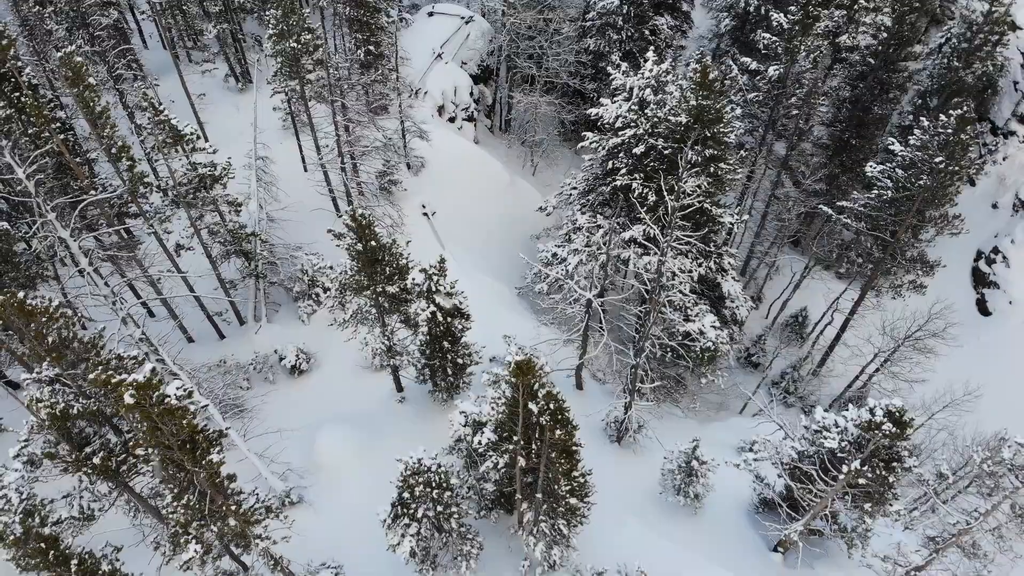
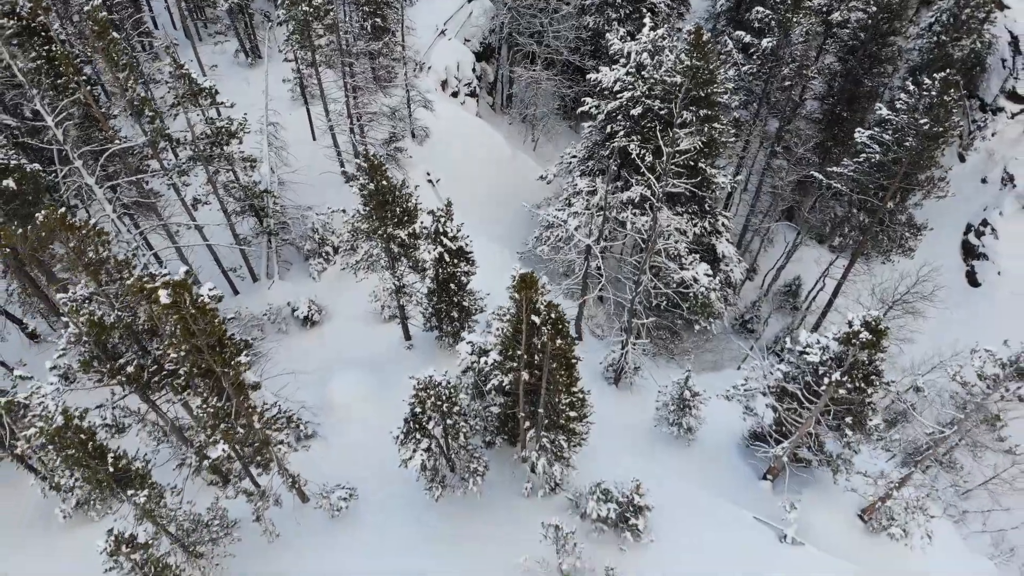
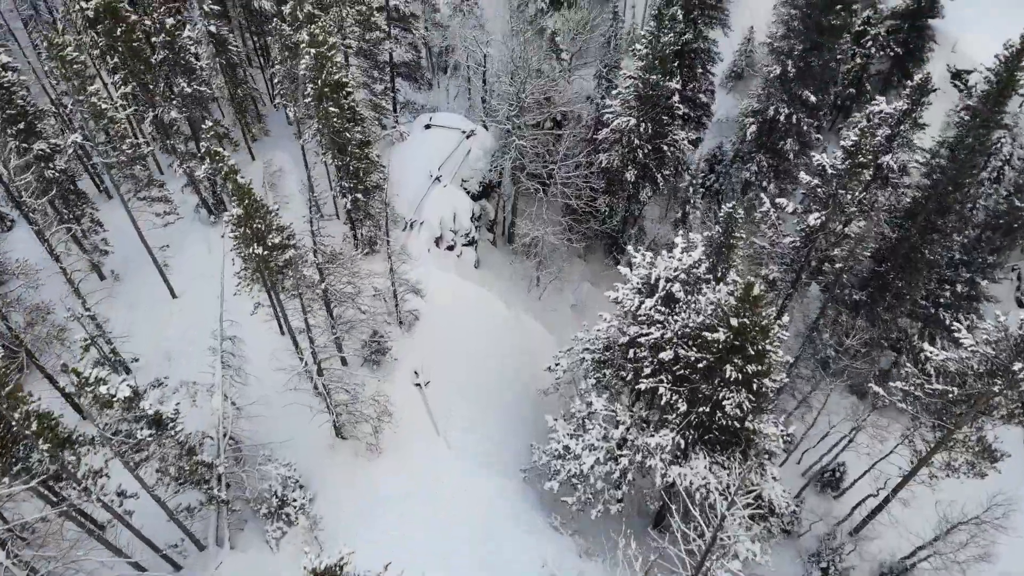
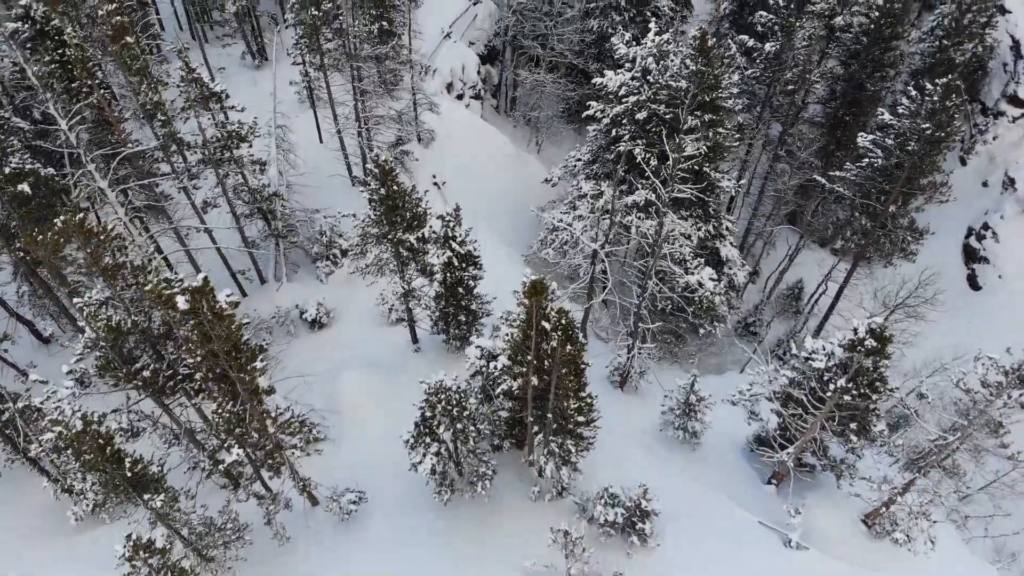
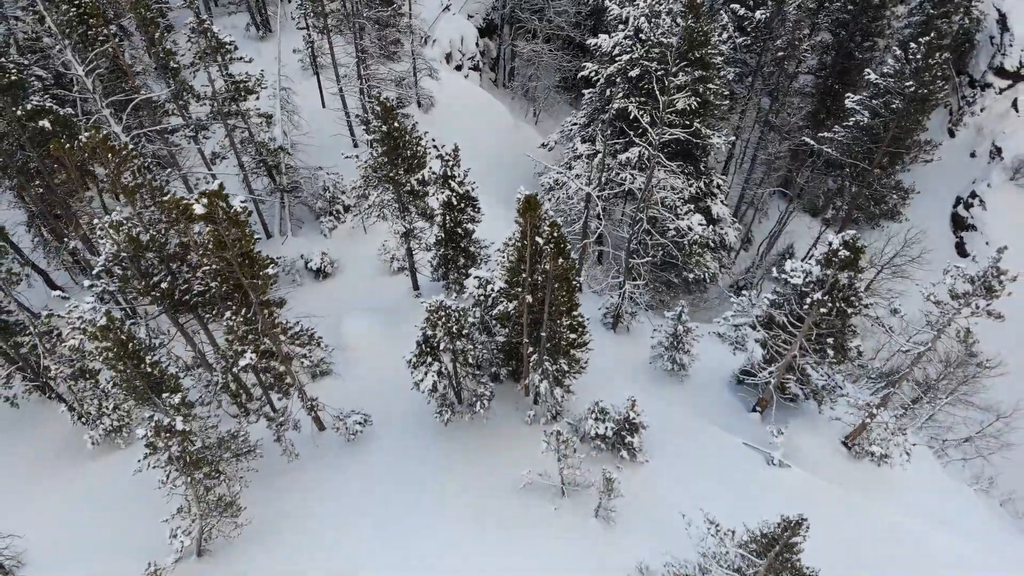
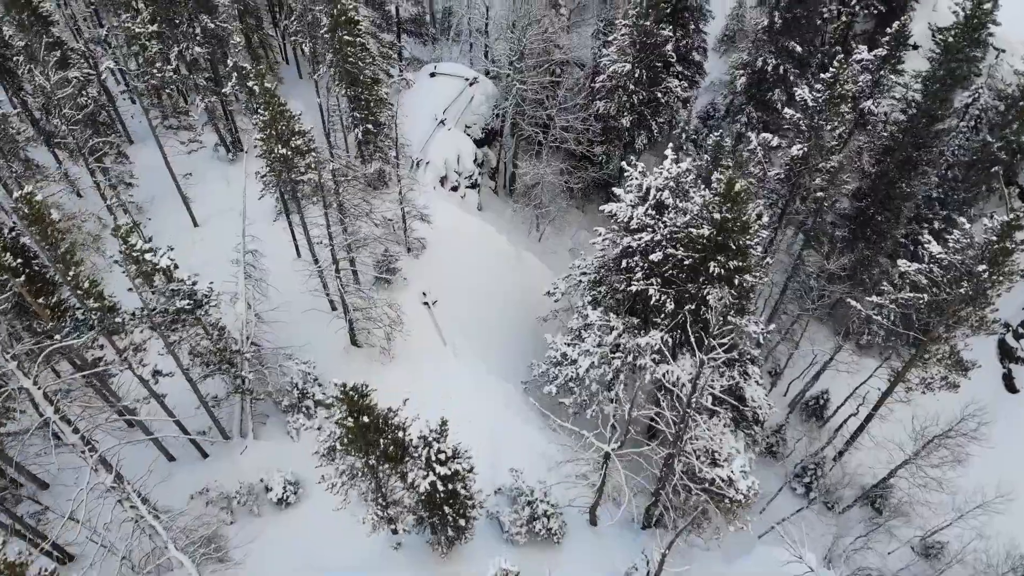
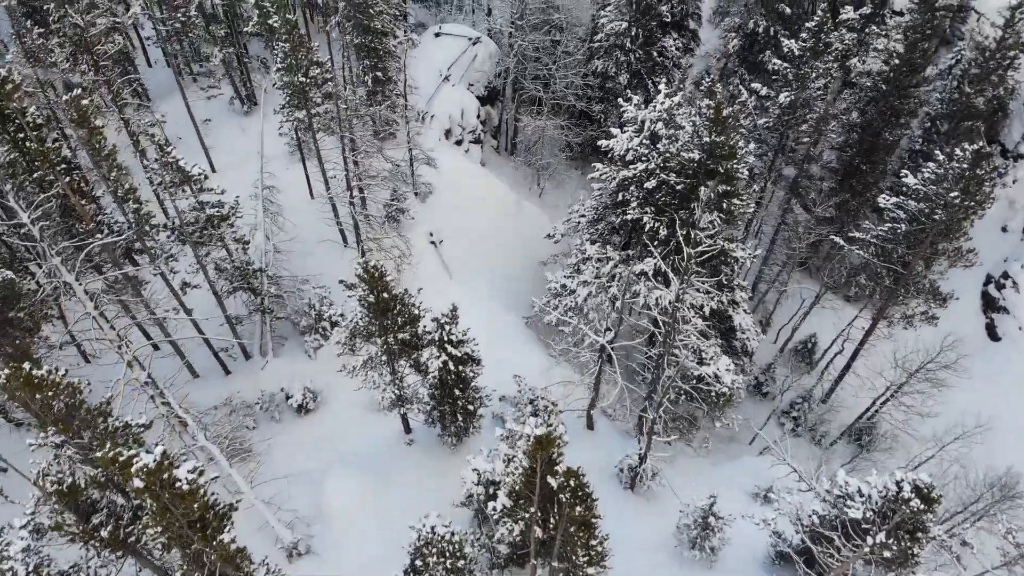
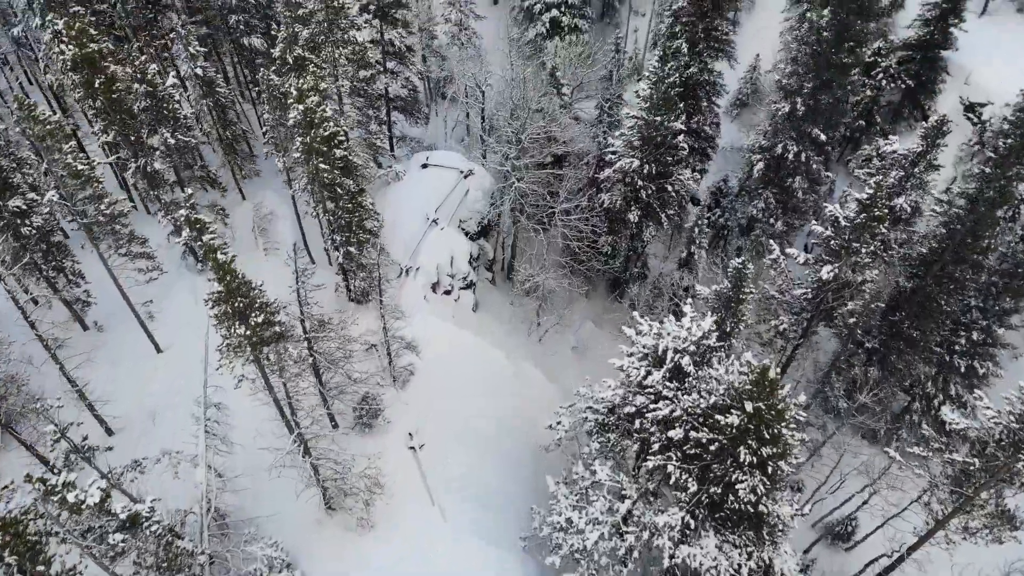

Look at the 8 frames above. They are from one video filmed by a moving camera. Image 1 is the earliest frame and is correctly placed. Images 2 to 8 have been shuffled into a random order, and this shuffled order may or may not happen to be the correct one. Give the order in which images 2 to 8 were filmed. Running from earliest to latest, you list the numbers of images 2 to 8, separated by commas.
2, 5, 4, 7, 6, 3, 8
